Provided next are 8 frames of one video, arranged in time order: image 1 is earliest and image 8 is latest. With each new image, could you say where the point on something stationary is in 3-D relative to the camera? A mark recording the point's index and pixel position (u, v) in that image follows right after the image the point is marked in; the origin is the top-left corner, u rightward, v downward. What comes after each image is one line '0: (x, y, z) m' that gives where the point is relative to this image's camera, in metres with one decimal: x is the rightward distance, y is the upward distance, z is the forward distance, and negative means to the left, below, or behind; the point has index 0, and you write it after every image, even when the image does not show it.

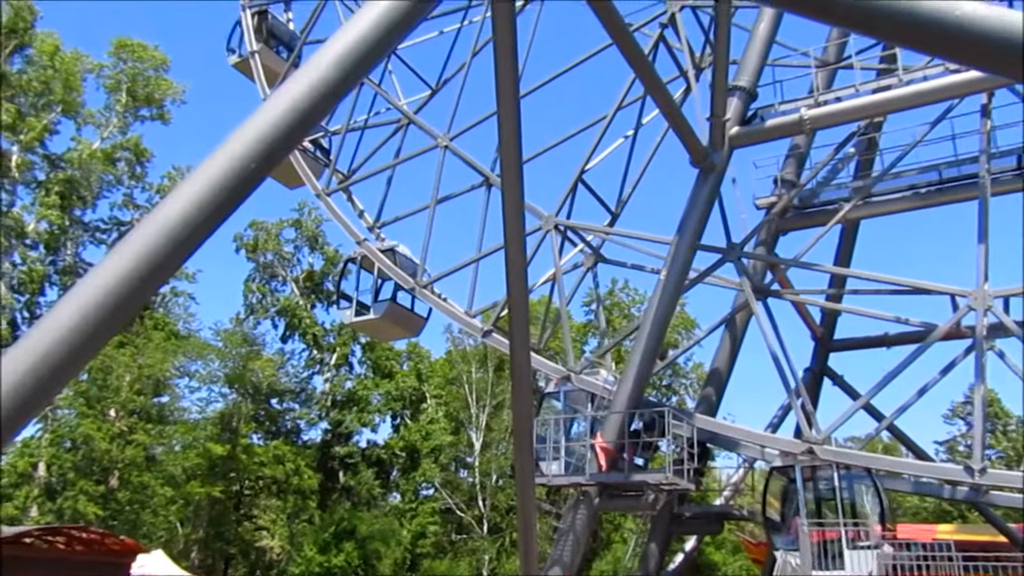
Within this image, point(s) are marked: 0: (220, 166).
0: (-1.6, +0.7, +4.5) m
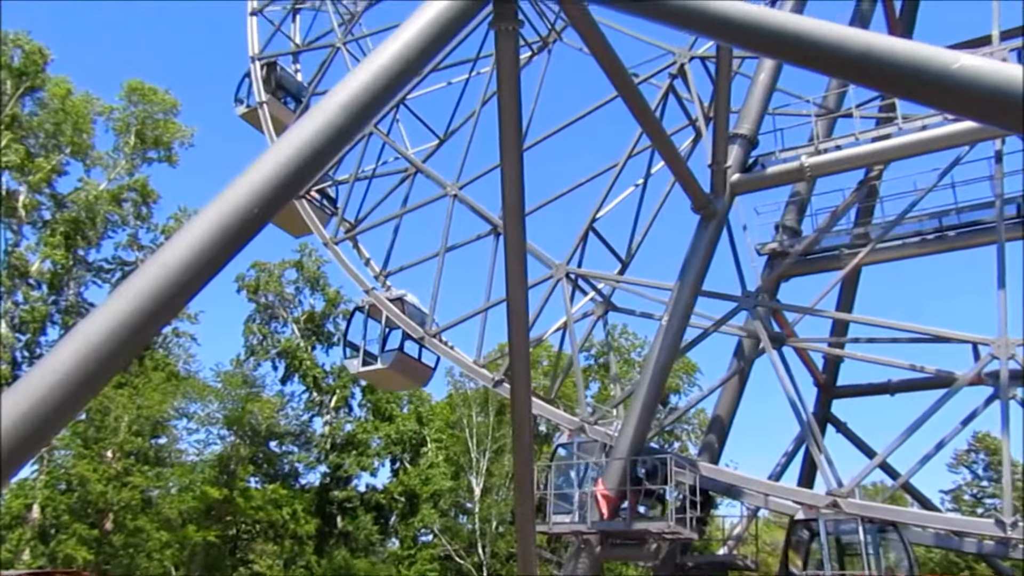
0: (-1.6, +0.4, +4.5) m
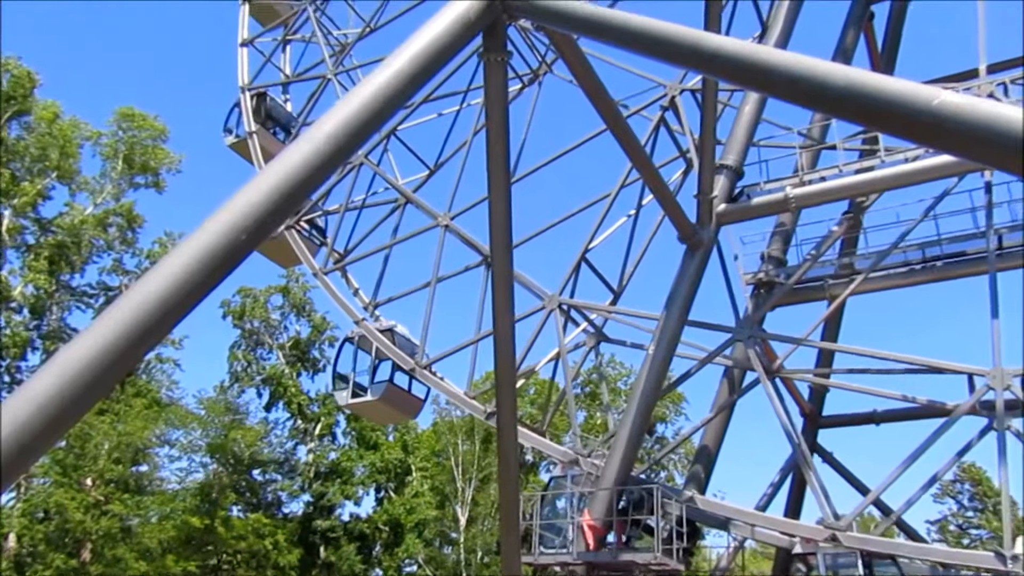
0: (-1.6, +0.3, +4.5) m
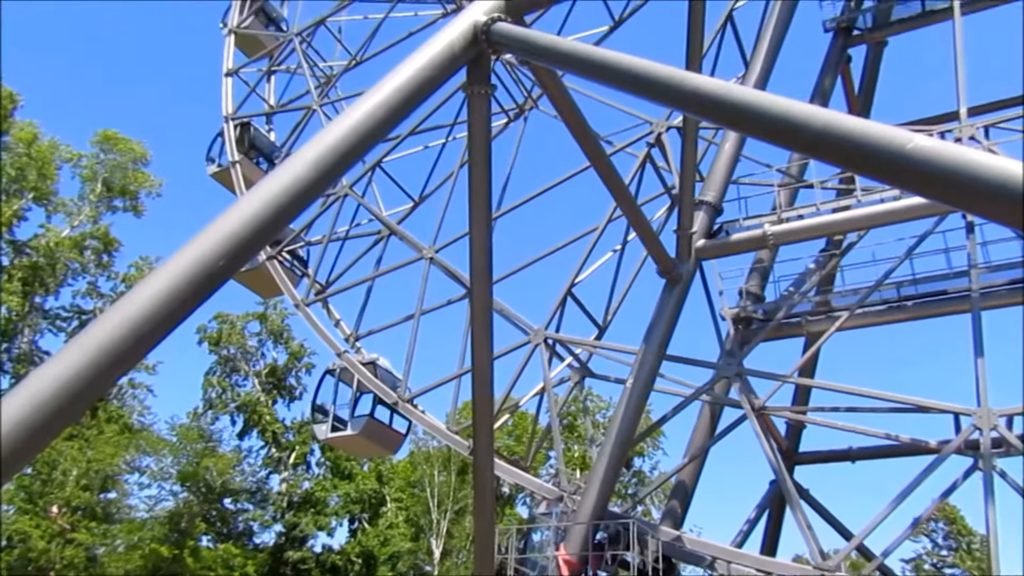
0: (-1.7, +0.1, +4.5) m
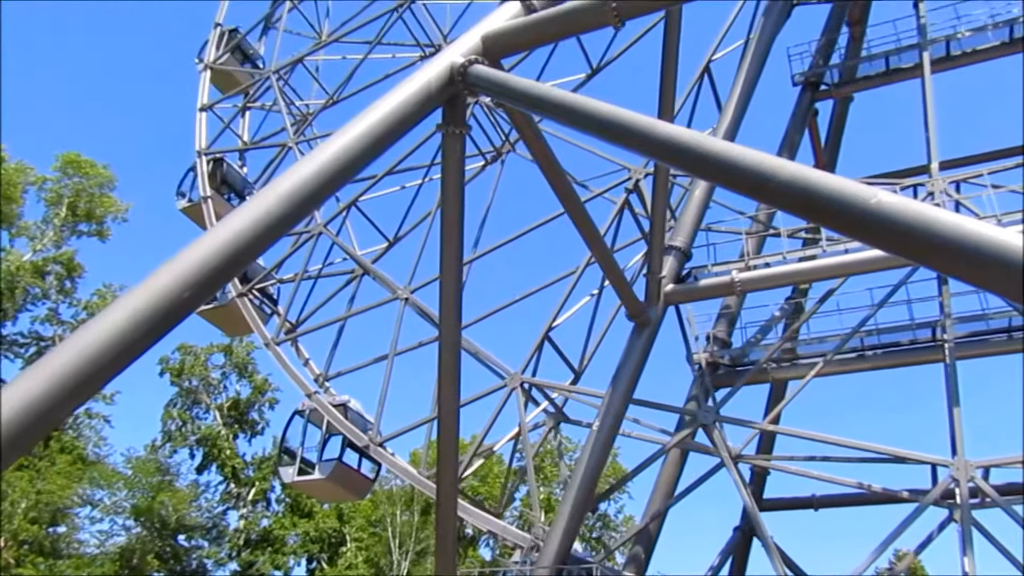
0: (-3.8, +0.1, +3.8) m
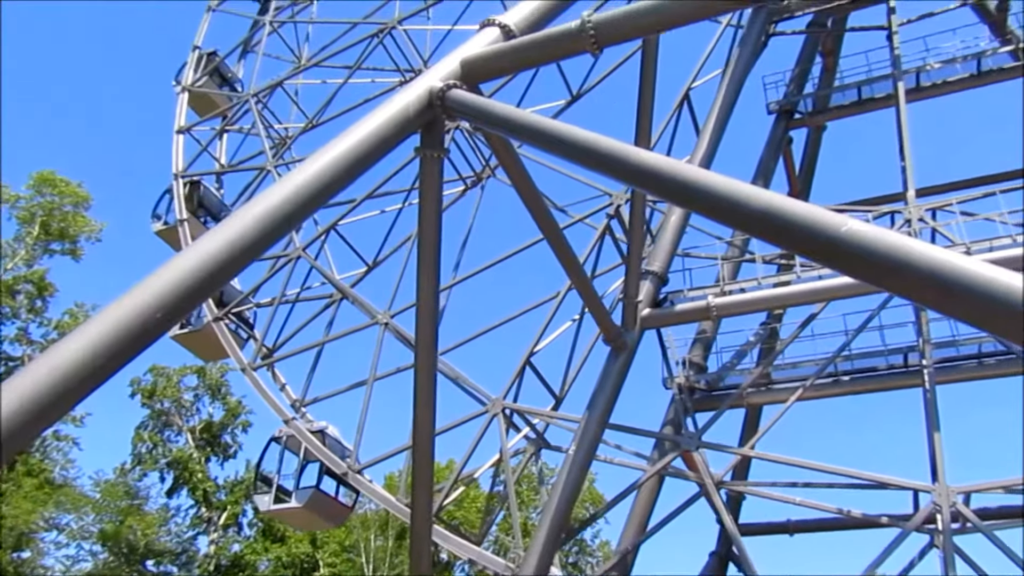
0: (-4.0, -0.2, +4.1) m
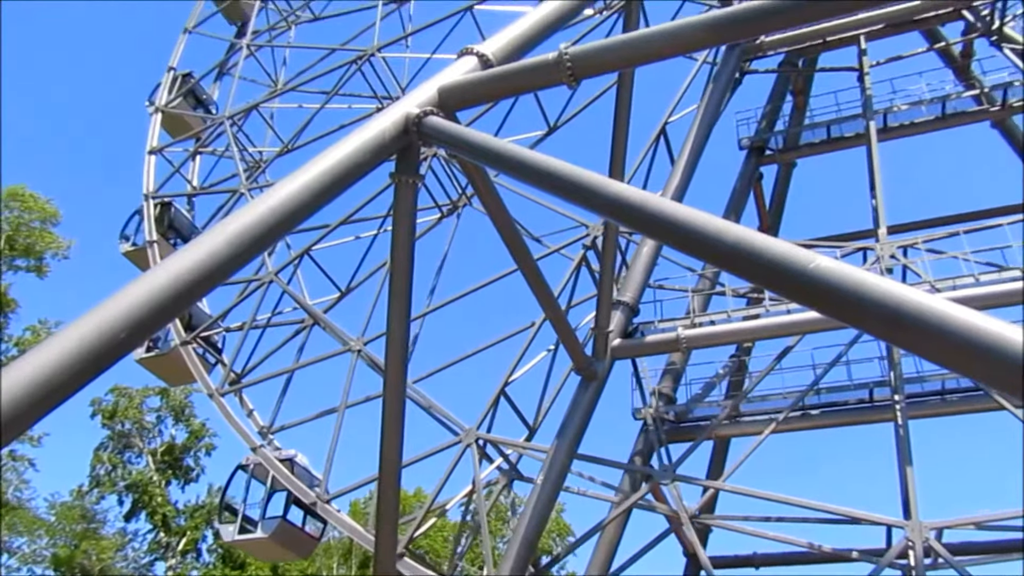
0: (-4.1, -0.4, +3.8) m
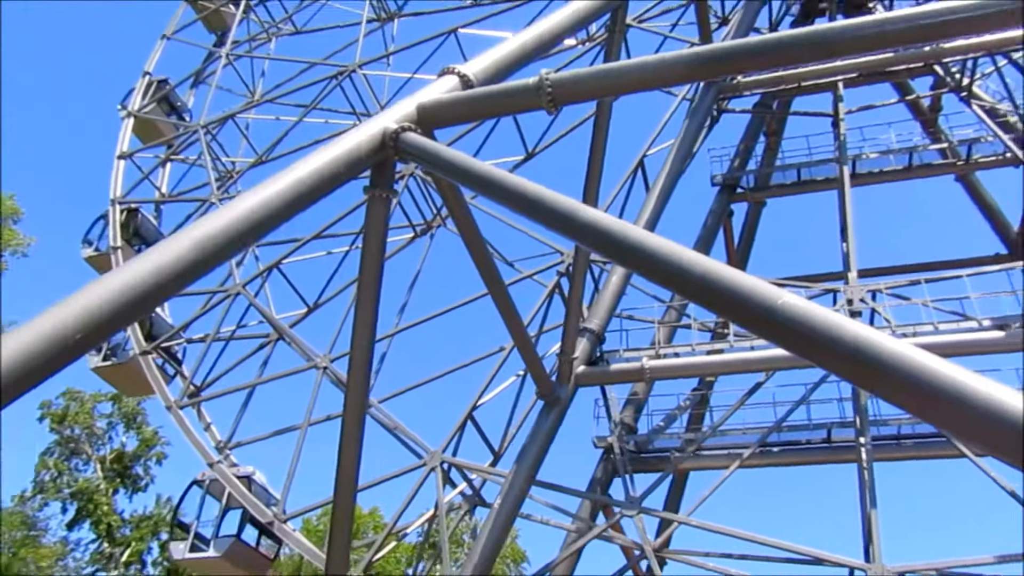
0: (-2.7, +5.8, -3.5) m
